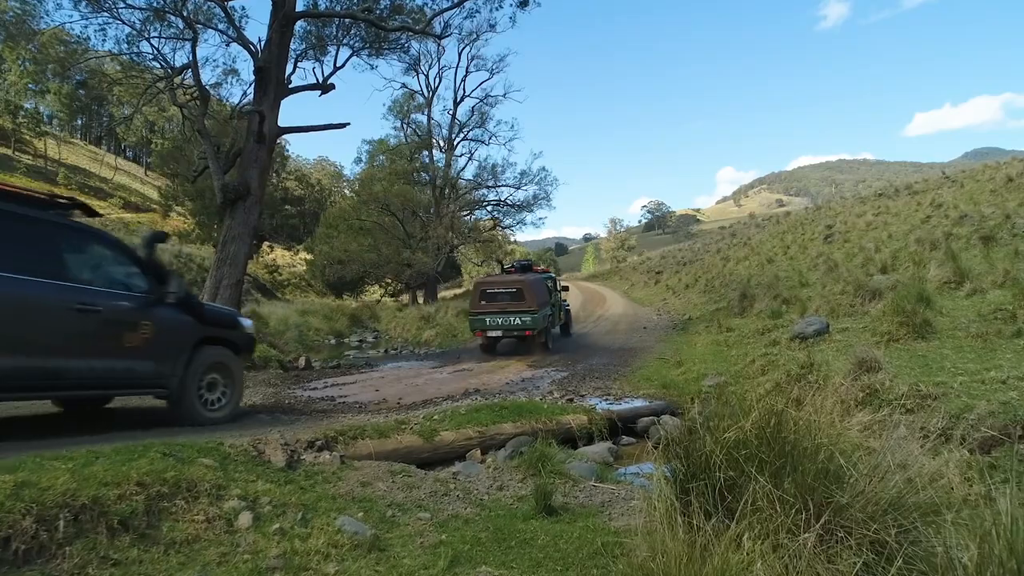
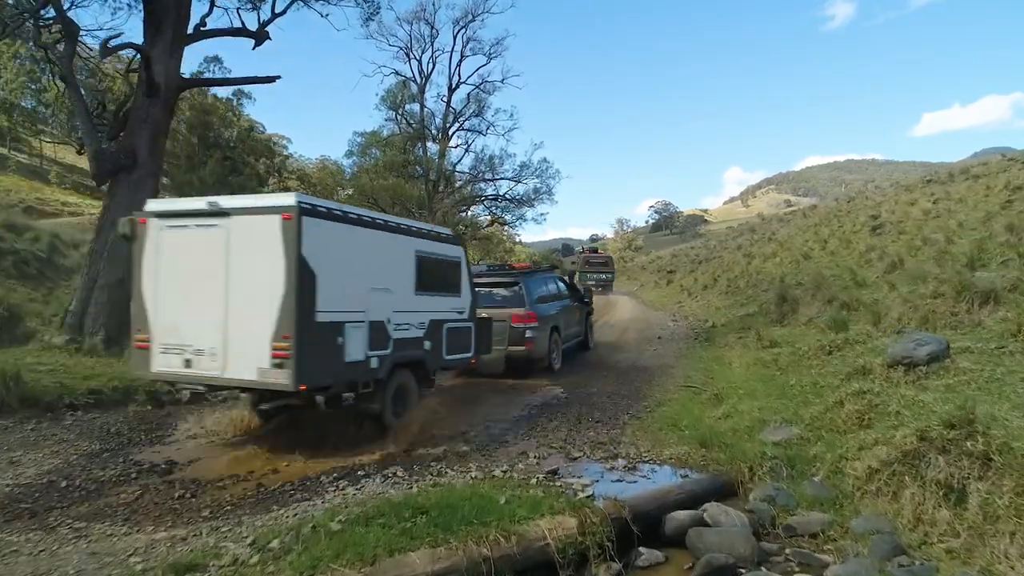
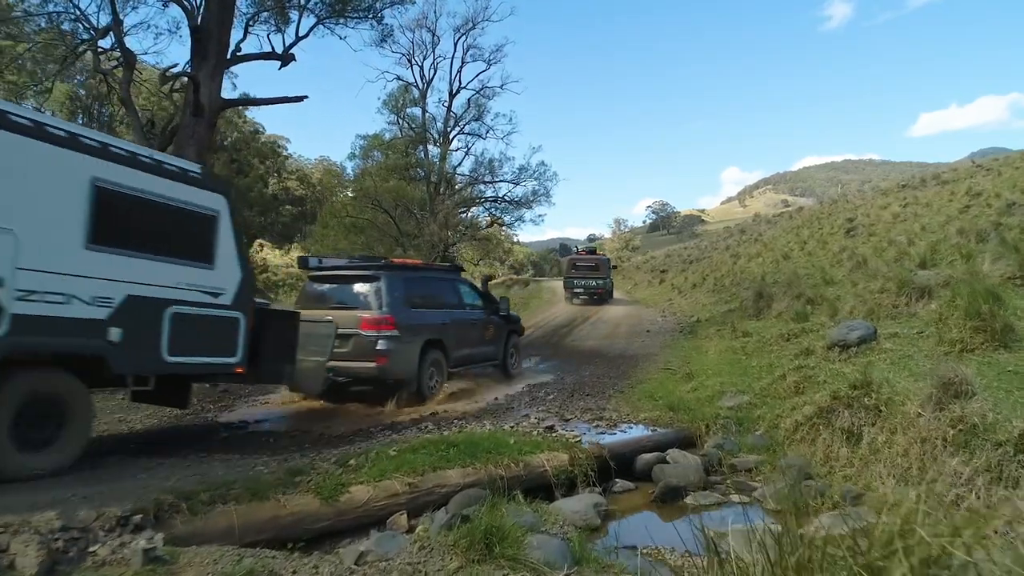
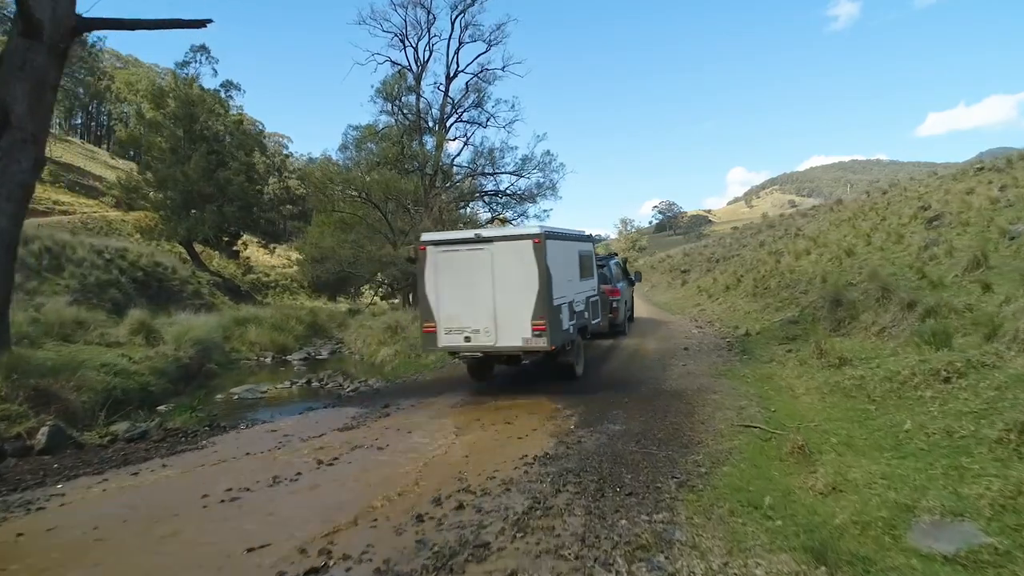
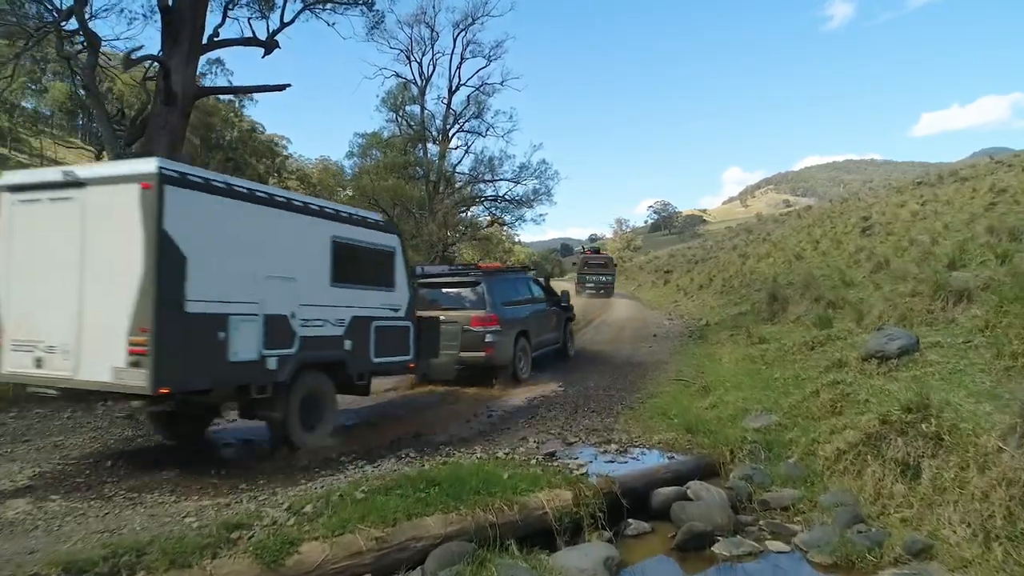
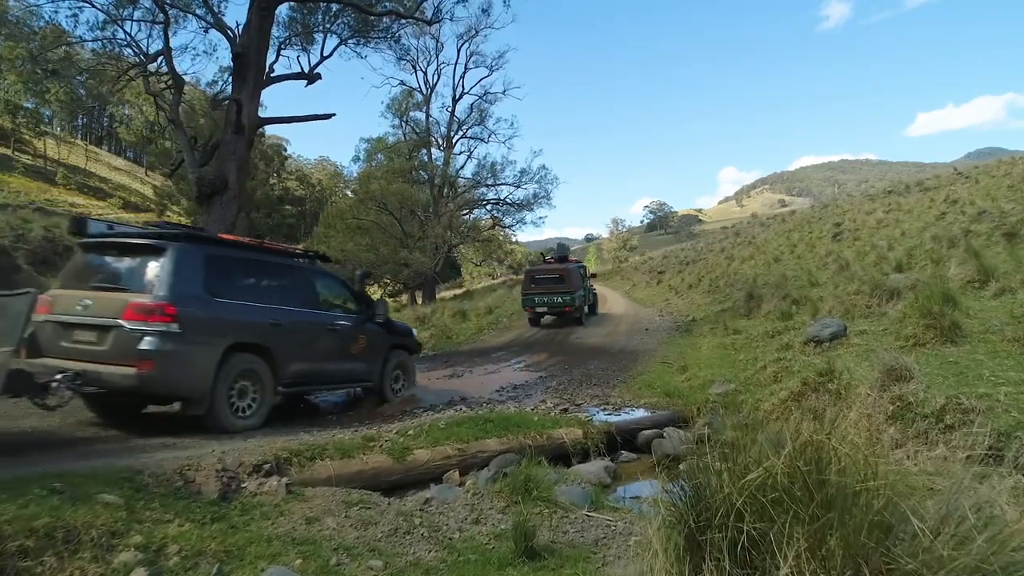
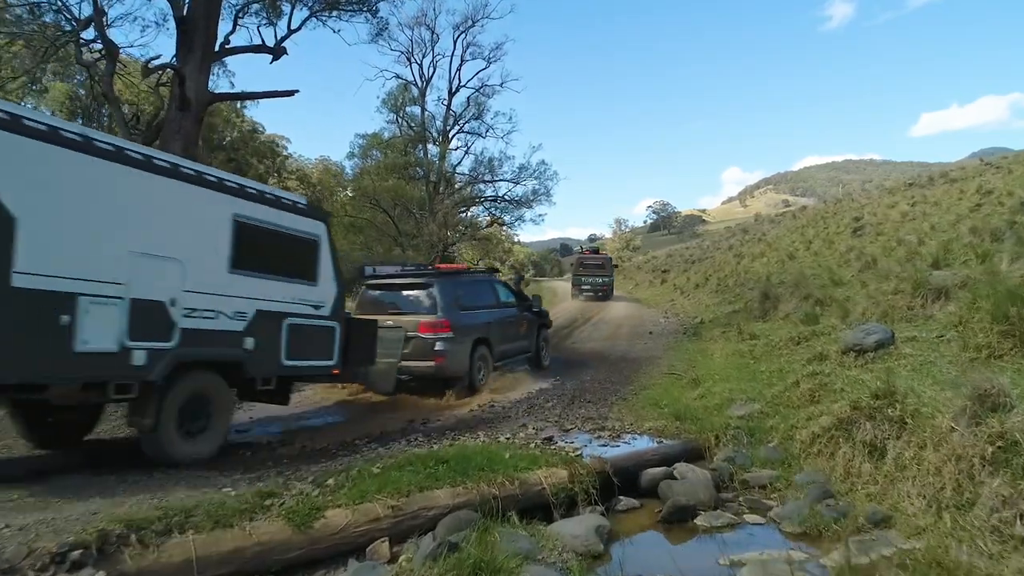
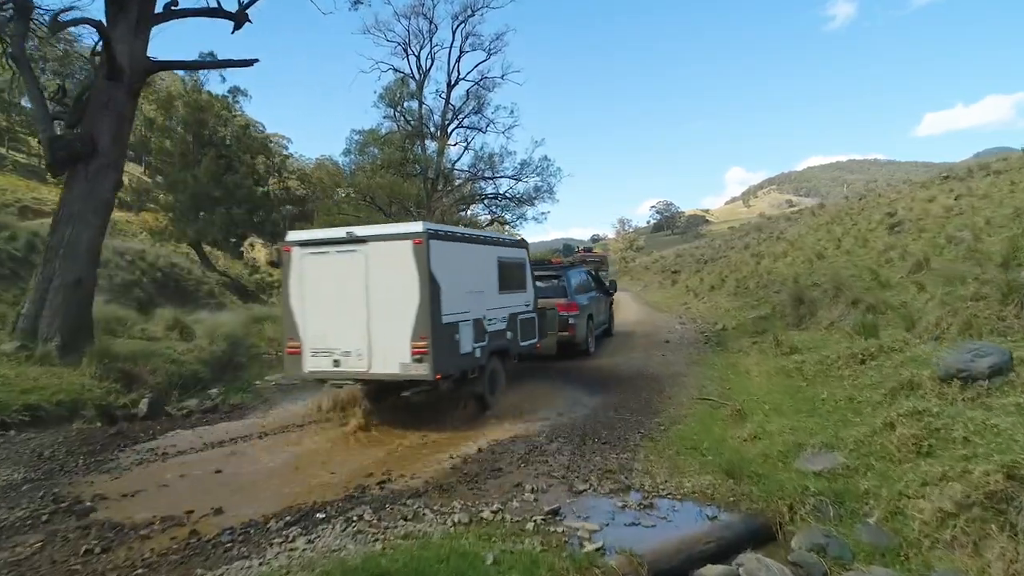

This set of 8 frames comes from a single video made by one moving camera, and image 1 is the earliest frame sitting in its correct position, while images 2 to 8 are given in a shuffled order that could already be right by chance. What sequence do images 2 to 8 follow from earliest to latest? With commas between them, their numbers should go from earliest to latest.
6, 3, 7, 5, 2, 8, 4
